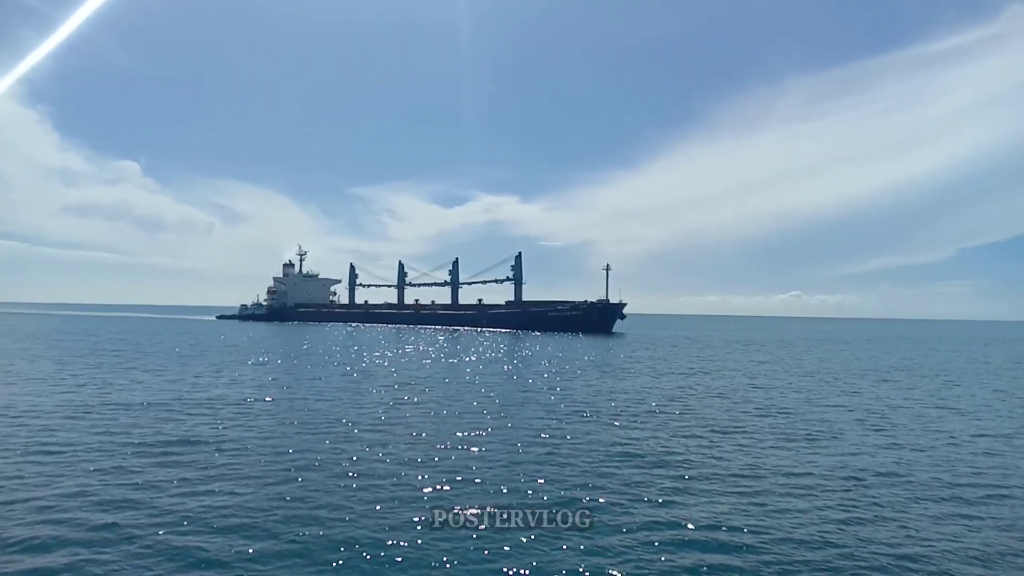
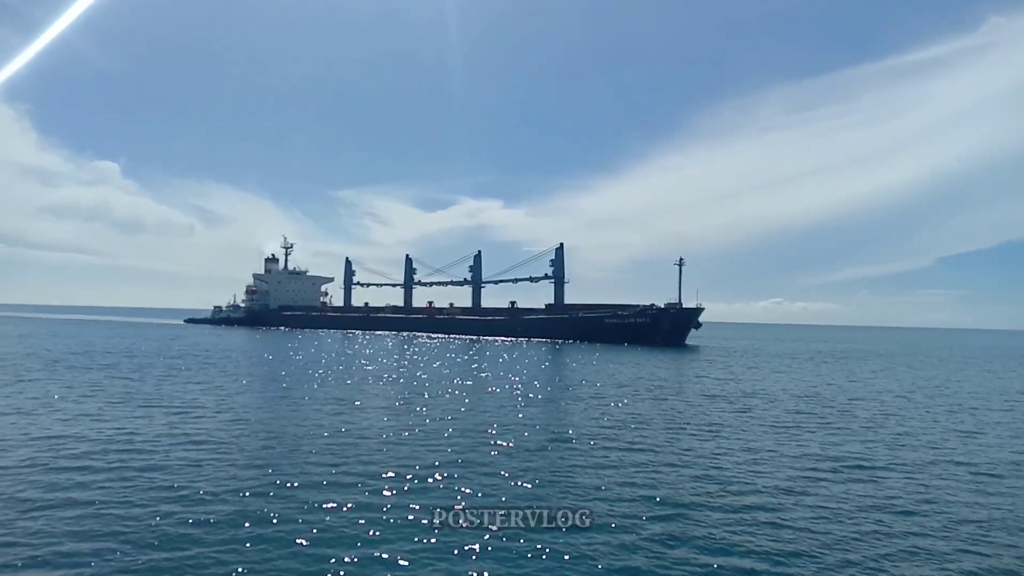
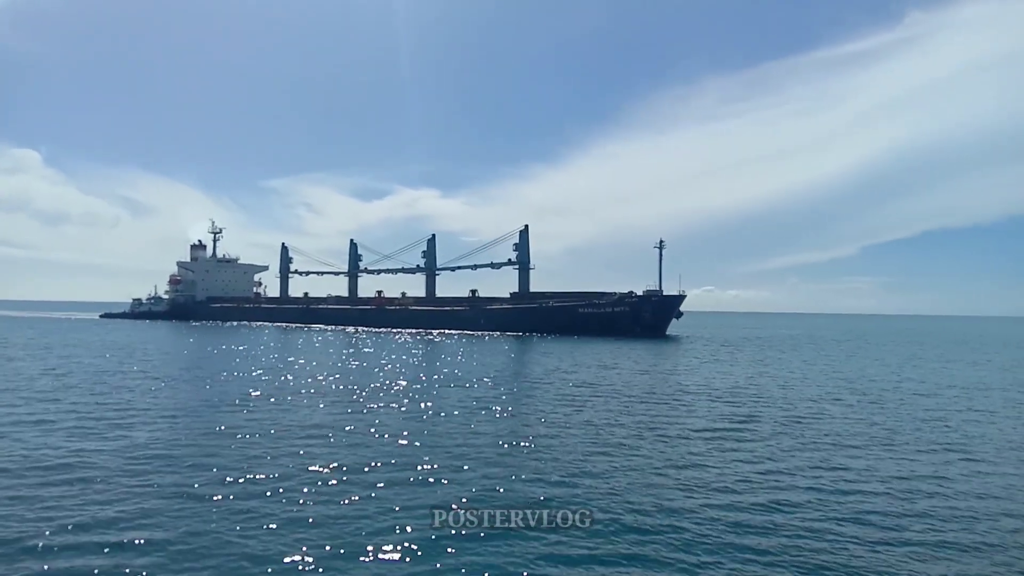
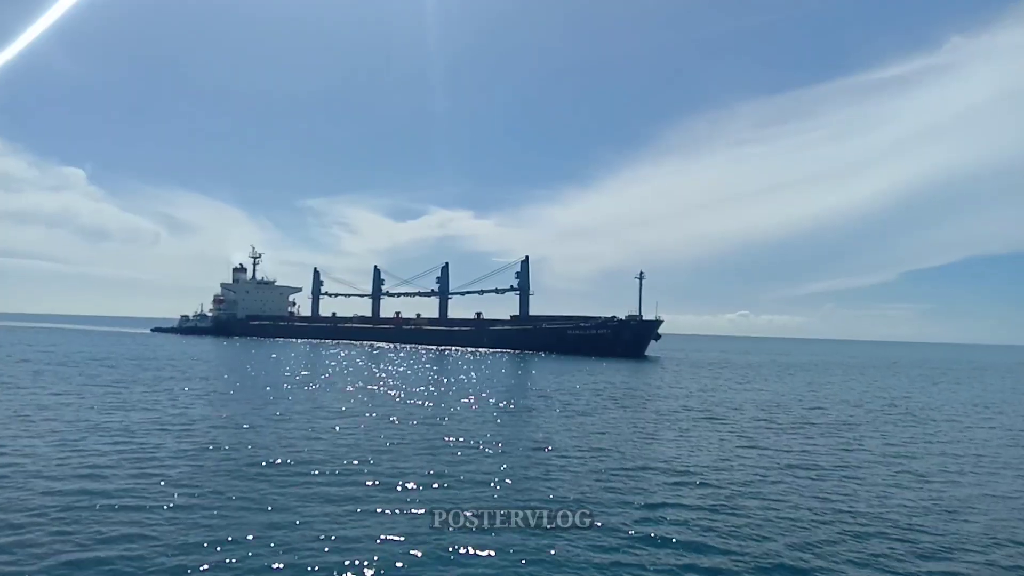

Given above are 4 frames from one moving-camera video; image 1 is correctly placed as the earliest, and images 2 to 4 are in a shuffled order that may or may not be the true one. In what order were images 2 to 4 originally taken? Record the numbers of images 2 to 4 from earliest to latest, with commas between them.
4, 2, 3
